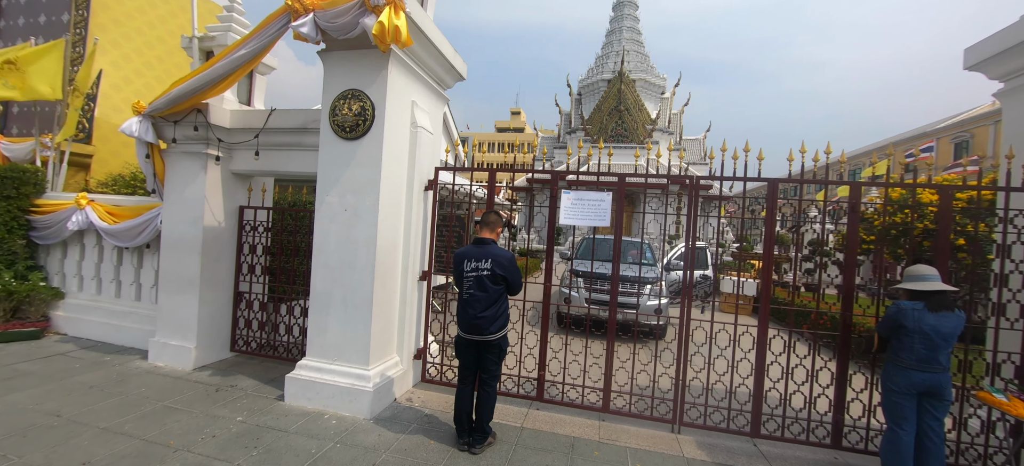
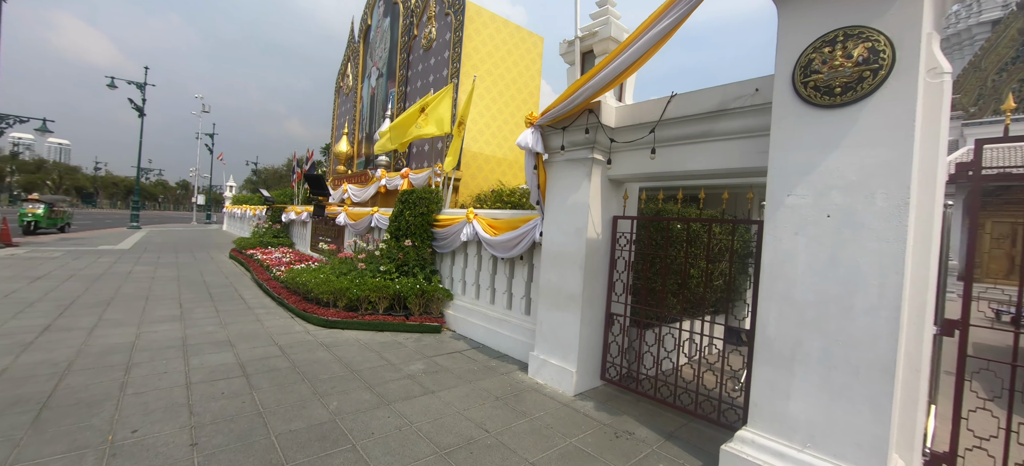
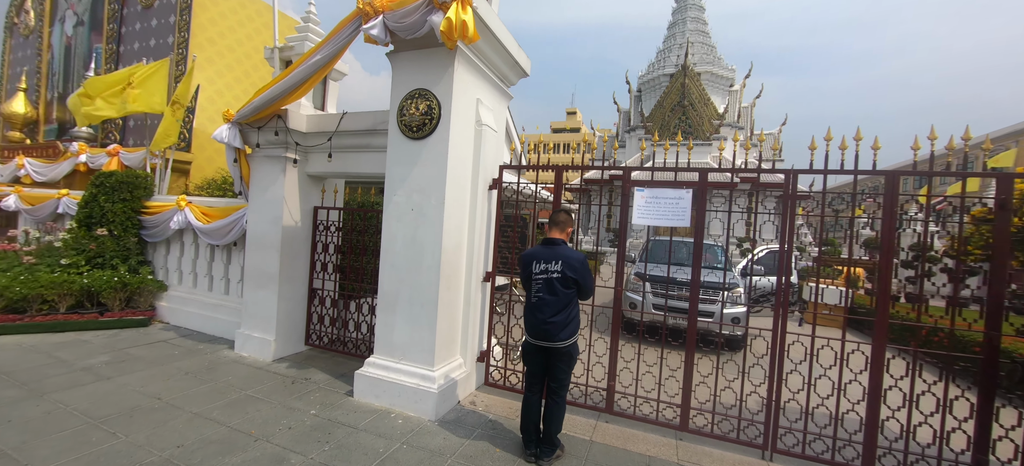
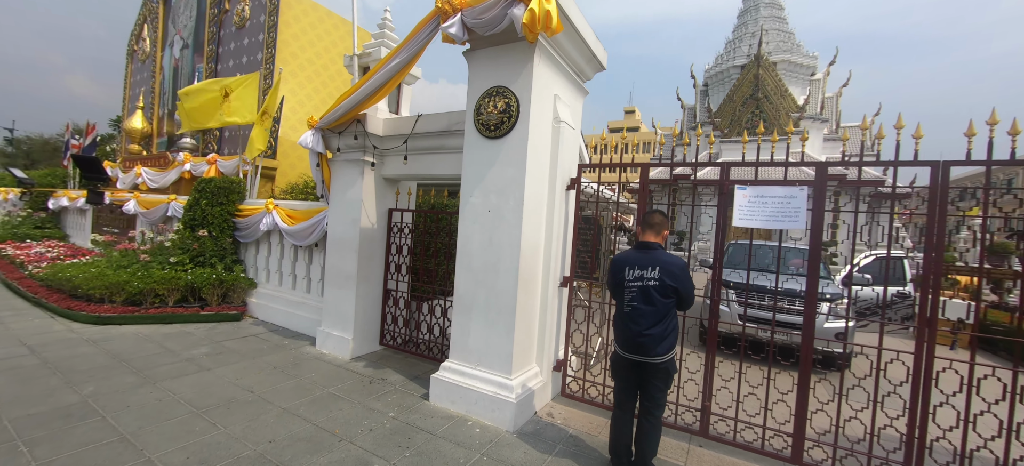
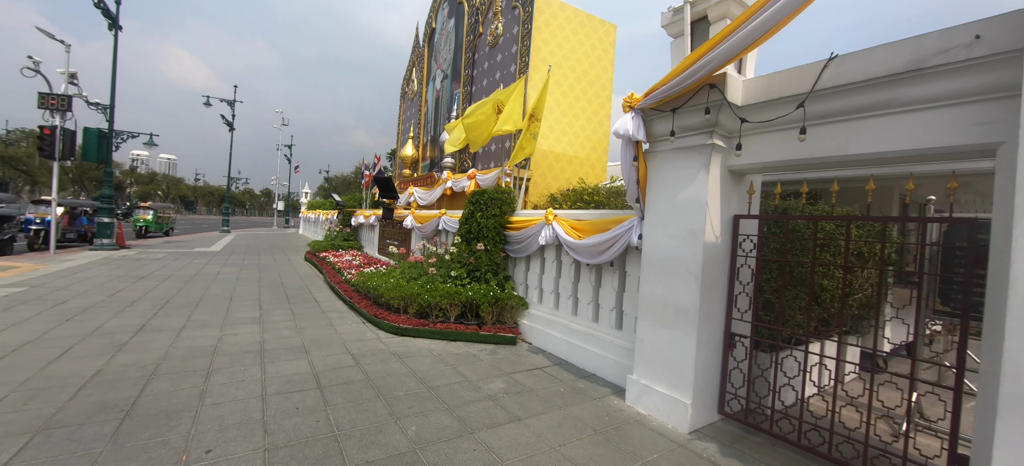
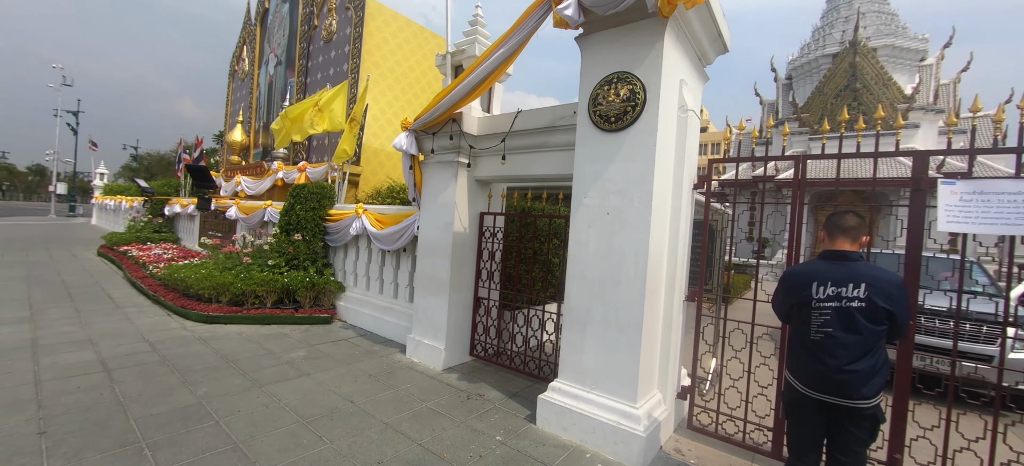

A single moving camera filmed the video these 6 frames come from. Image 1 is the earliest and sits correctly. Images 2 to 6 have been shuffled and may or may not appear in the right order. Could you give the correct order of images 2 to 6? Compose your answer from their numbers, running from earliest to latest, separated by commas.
3, 4, 6, 2, 5
